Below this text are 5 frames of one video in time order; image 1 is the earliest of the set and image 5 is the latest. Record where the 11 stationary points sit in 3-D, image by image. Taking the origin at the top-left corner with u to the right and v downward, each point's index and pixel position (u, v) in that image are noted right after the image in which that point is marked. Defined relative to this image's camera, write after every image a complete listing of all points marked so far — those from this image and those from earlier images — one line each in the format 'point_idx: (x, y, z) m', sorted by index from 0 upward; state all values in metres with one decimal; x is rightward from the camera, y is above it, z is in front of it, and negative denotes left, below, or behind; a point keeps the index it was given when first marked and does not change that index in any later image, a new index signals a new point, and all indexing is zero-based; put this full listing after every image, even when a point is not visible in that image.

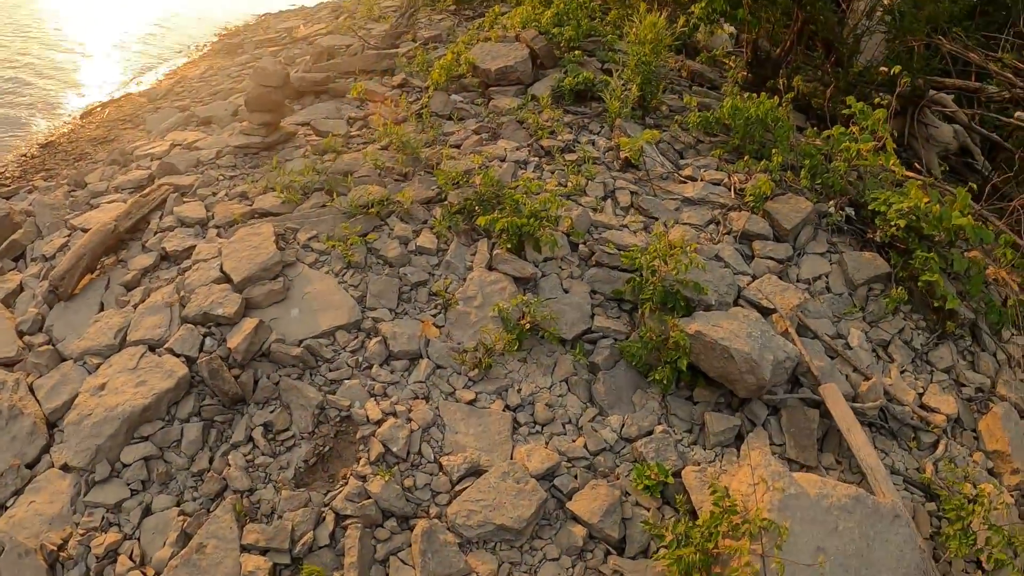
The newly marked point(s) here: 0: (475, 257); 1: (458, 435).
0: (-0.2, +0.3, +4.1) m
1: (-0.3, -0.8, +3.3) m
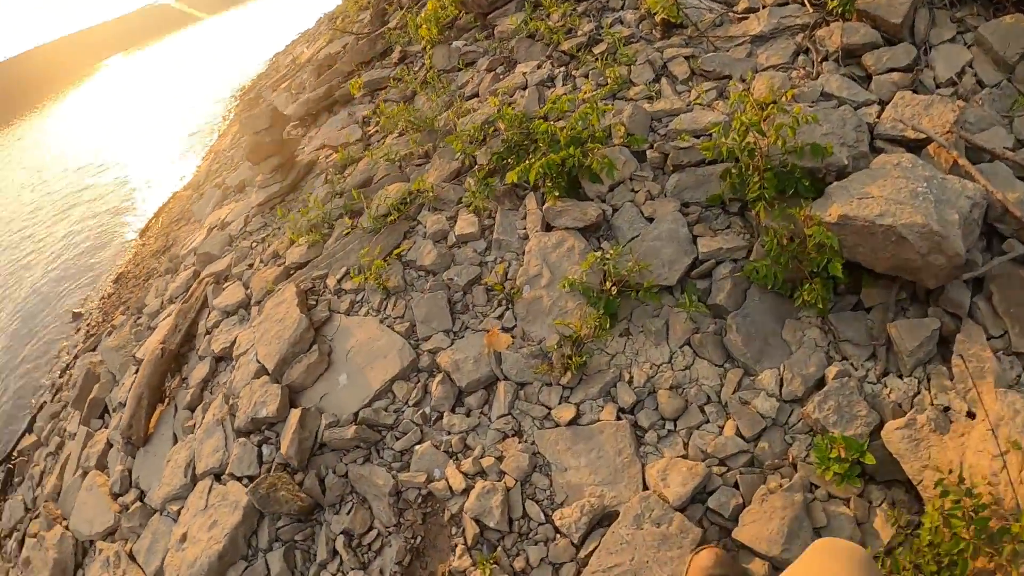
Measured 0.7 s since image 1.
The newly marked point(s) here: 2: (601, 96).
0: (+0.1, +0.4, +3.3) m
1: (+0.3, -0.8, +2.6) m
2: (+0.5, +1.3, +3.8) m
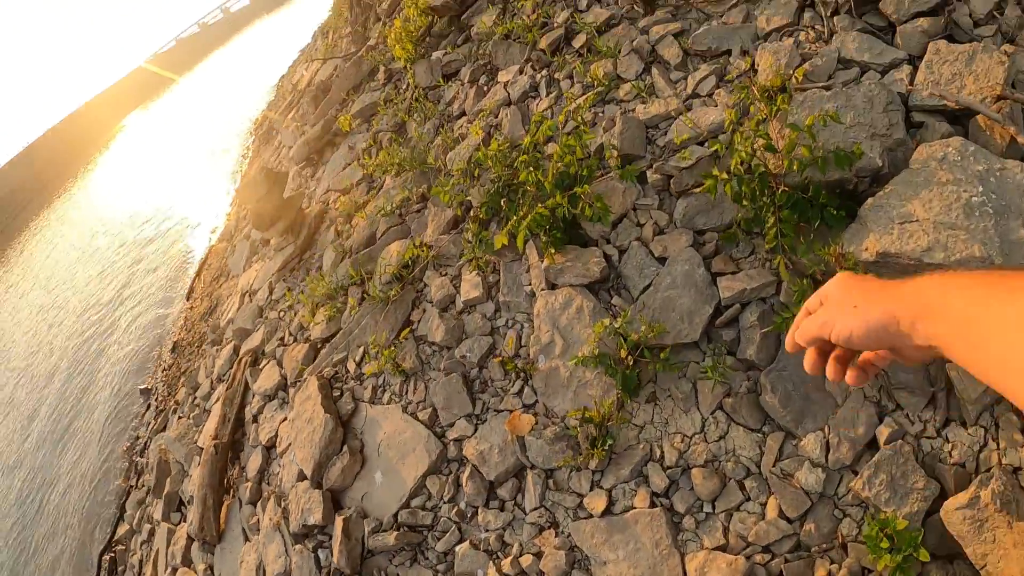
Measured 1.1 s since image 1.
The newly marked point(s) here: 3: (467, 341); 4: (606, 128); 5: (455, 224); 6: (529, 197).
0: (+0.1, 0.0, +3.2) m
1: (+0.4, -1.2, +2.6) m
2: (+0.5, +1.0, +3.5) m
3: (-0.2, -0.3, +3.1) m
4: (+0.5, +0.9, +3.3) m
5: (-0.3, +0.4, +3.5) m
6: (+0.1, +0.5, +3.2) m
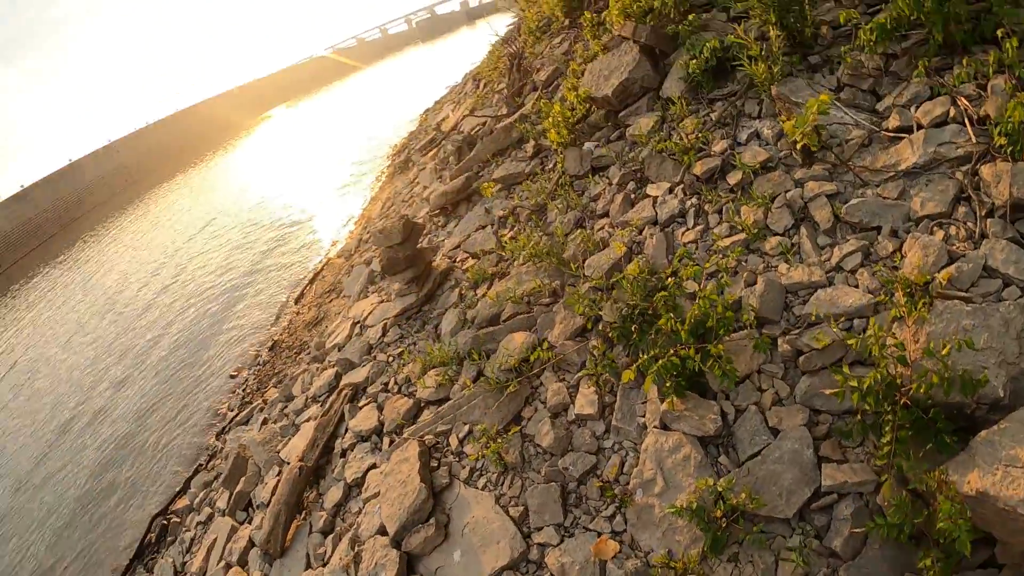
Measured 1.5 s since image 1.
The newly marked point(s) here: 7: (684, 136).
0: (+0.7, -0.7, +3.3) m
1: (+0.7, -2.0, +2.8) m
2: (+1.3, +0.2, +3.5) m
3: (+0.3, -0.9, +3.3) m
4: (+1.4, 0.0, +3.4) m
5: (+0.4, -0.2, +3.6) m
6: (+0.8, -0.3, +3.3) m
7: (+1.2, +1.1, +4.1) m
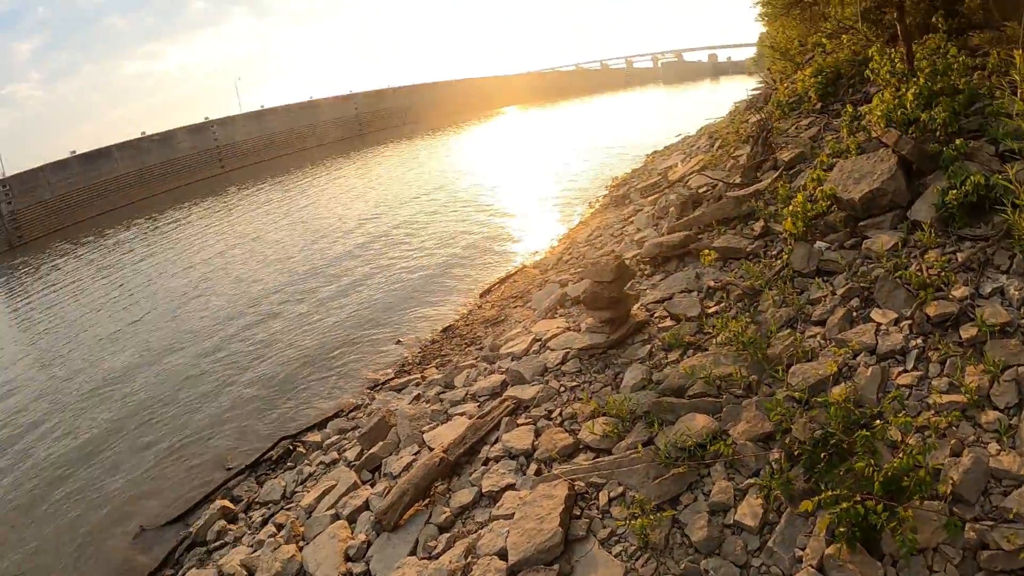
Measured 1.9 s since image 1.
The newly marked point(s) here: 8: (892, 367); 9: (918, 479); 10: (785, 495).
0: (+1.6, -1.4, +3.1) m
1: (+1.0, -2.6, +2.7) m
2: (+2.5, -0.7, +3.2) m
3: (+1.1, -1.4, +3.1) m
4: (+2.4, -0.9, +3.1) m
5: (+1.5, -0.8, +3.4) m
6: (+1.8, -1.0, +3.1) m
7: (+2.7, +0.2, +3.8) m
8: (+2.3, -0.5, +3.6) m
9: (+2.2, -1.0, +3.0) m
10: (+1.5, -1.1, +3.2) m
